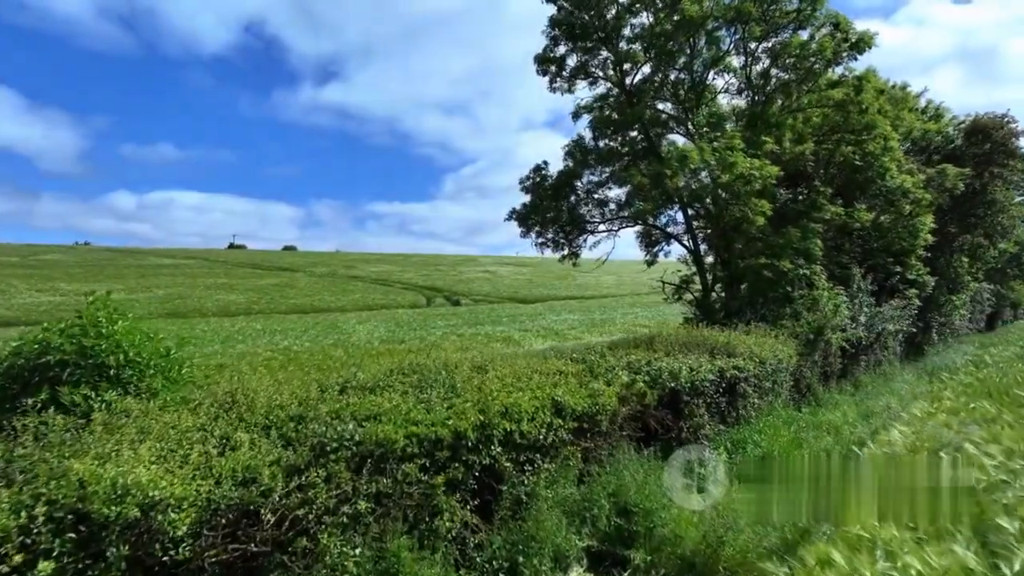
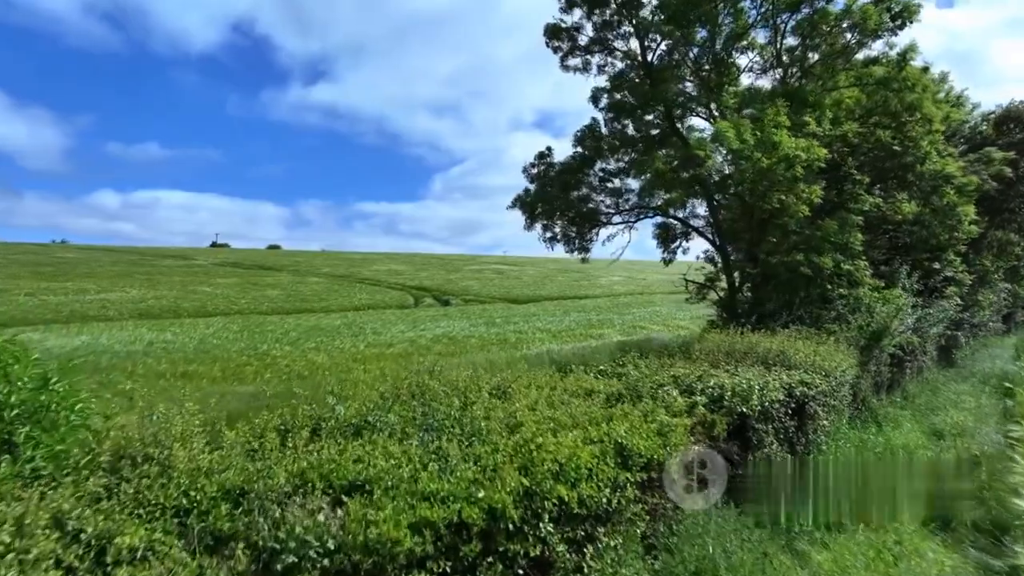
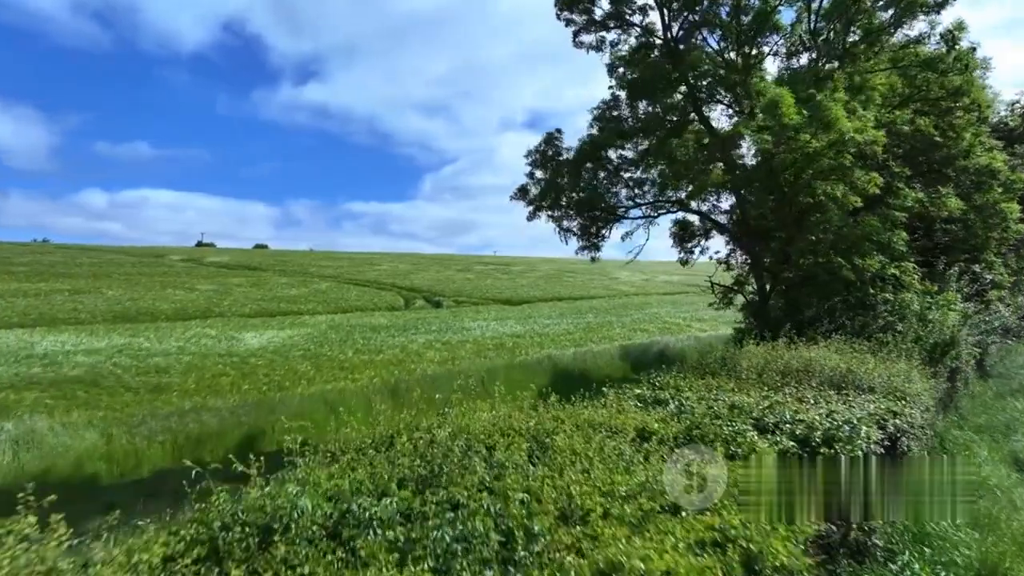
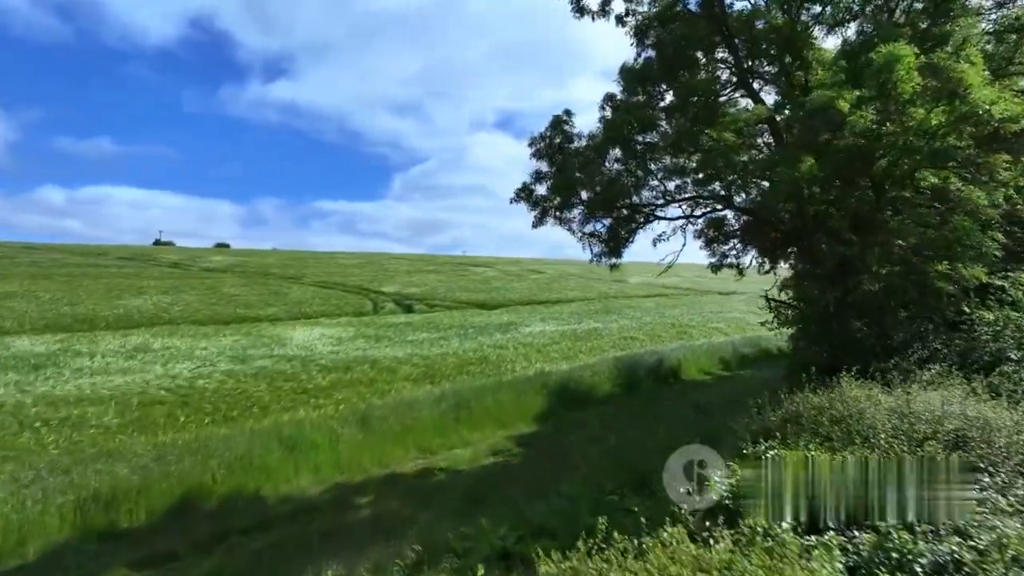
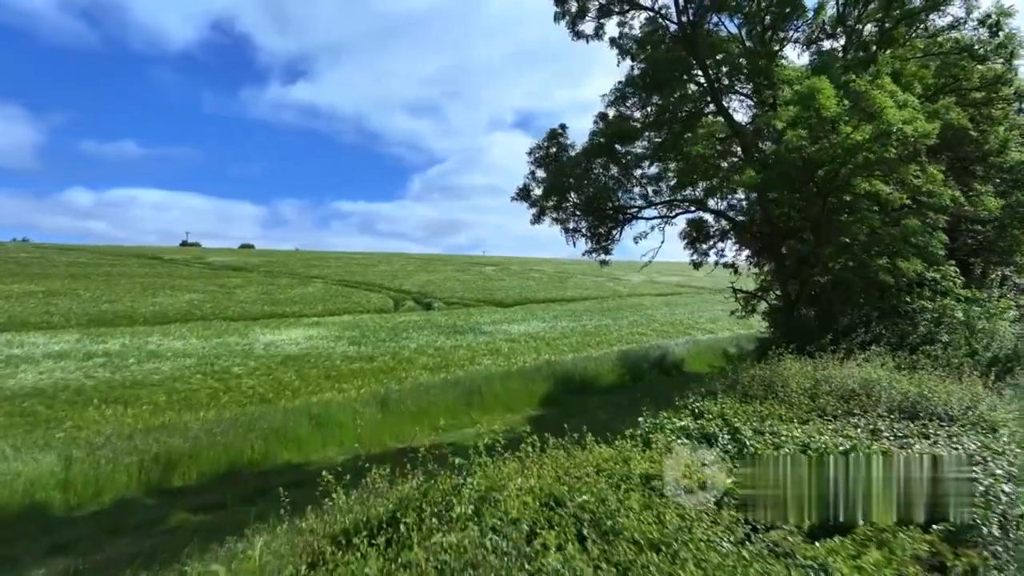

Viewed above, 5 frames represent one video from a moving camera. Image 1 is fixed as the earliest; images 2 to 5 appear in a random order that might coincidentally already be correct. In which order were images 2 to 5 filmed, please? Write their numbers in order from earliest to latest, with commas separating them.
2, 3, 5, 4
